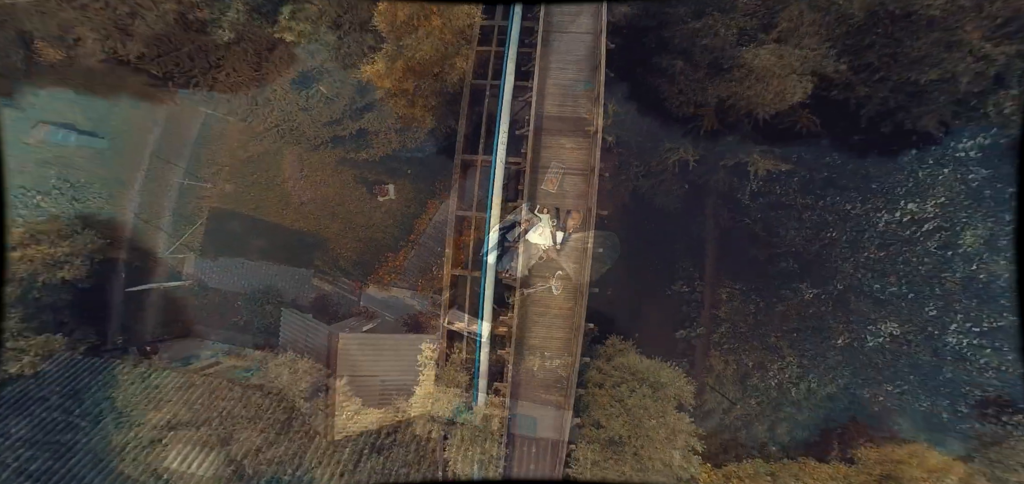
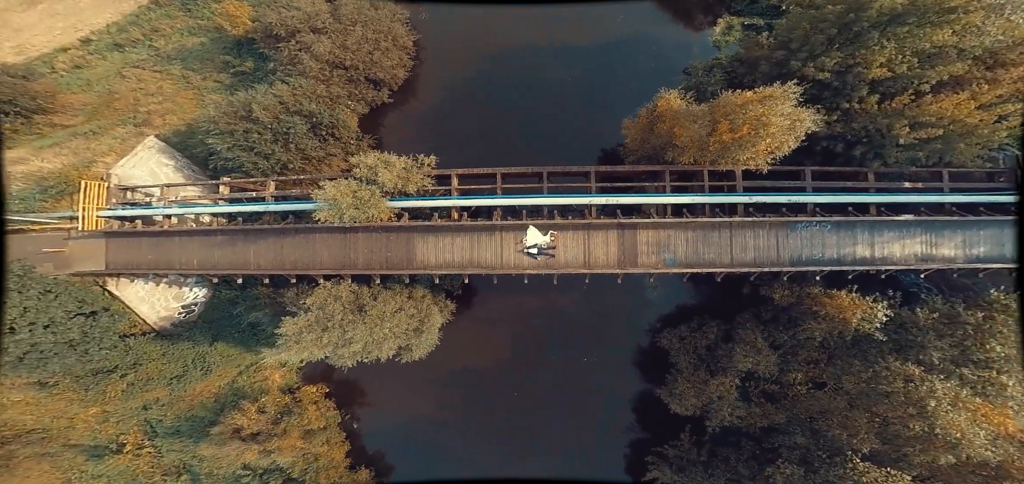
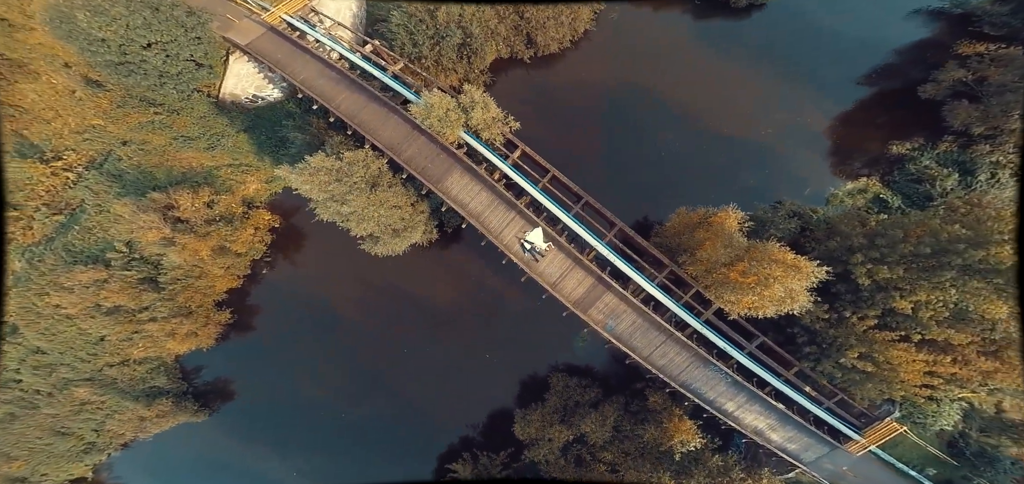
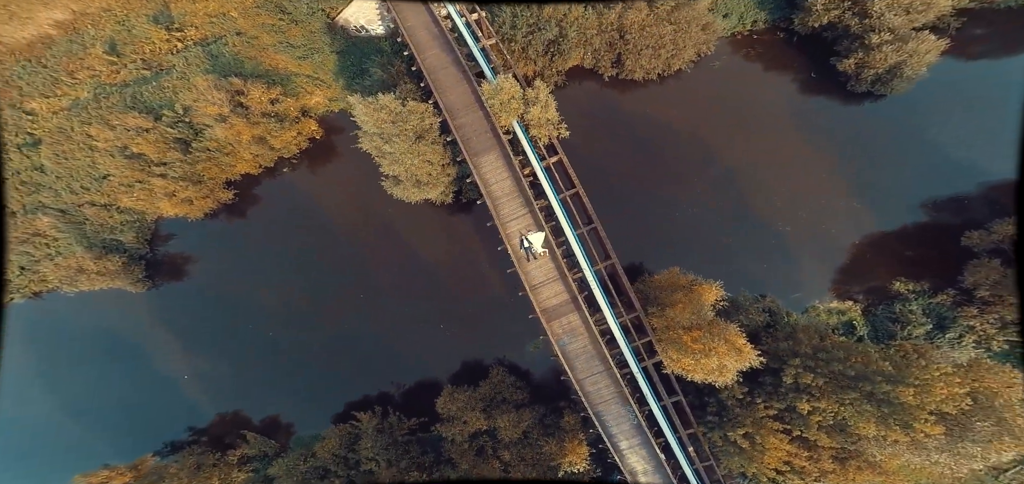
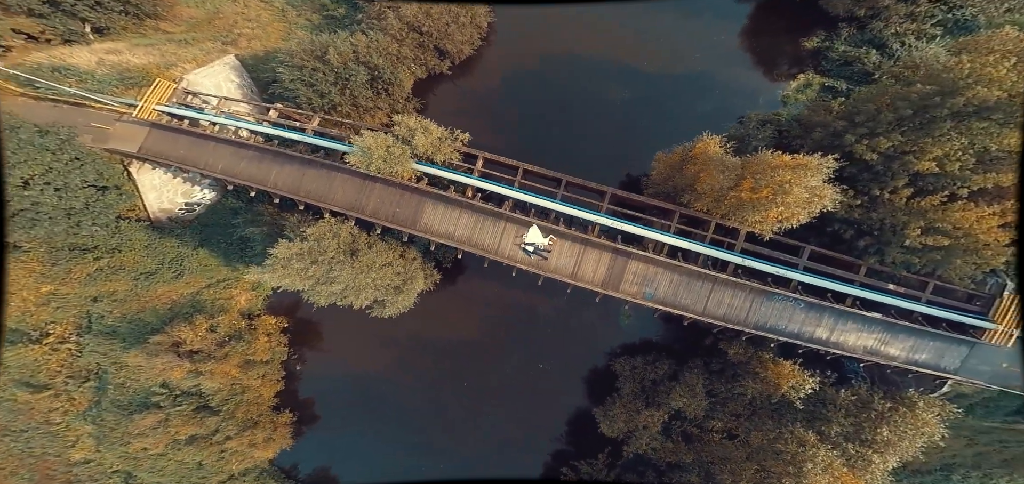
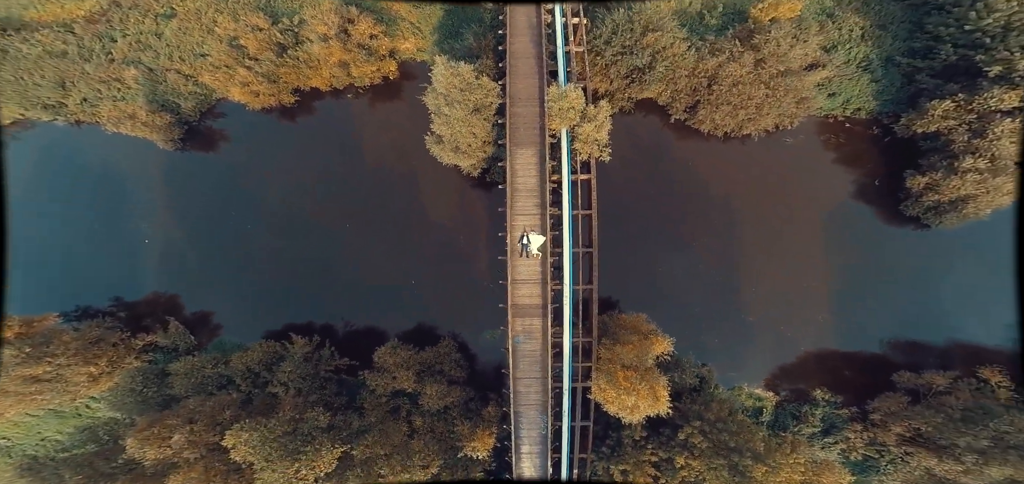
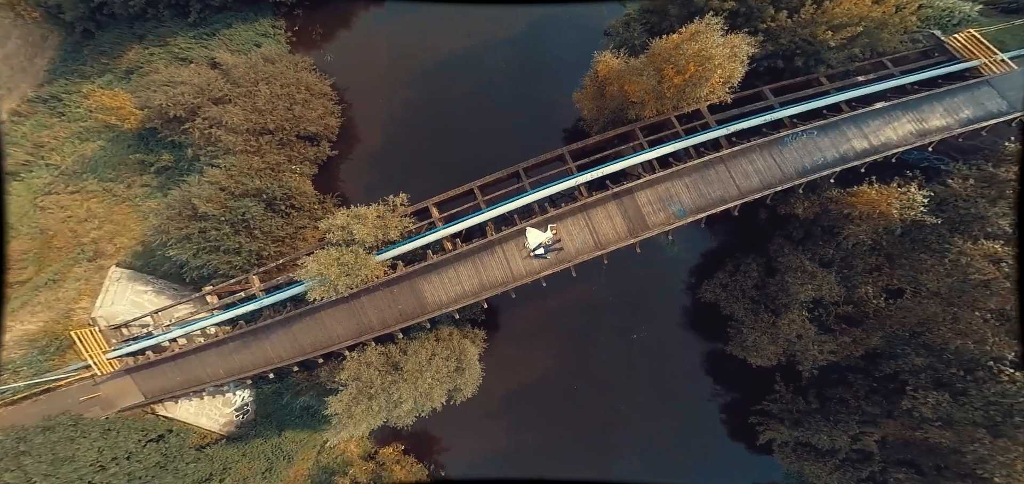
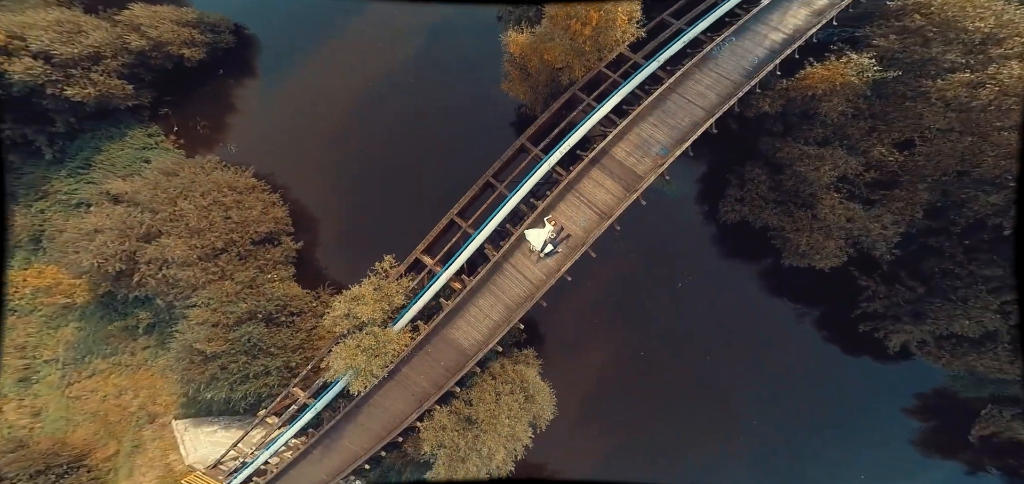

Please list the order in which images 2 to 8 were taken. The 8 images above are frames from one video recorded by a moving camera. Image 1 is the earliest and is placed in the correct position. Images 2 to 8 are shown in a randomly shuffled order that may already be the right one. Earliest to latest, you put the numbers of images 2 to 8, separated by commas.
8, 7, 2, 5, 3, 4, 6
